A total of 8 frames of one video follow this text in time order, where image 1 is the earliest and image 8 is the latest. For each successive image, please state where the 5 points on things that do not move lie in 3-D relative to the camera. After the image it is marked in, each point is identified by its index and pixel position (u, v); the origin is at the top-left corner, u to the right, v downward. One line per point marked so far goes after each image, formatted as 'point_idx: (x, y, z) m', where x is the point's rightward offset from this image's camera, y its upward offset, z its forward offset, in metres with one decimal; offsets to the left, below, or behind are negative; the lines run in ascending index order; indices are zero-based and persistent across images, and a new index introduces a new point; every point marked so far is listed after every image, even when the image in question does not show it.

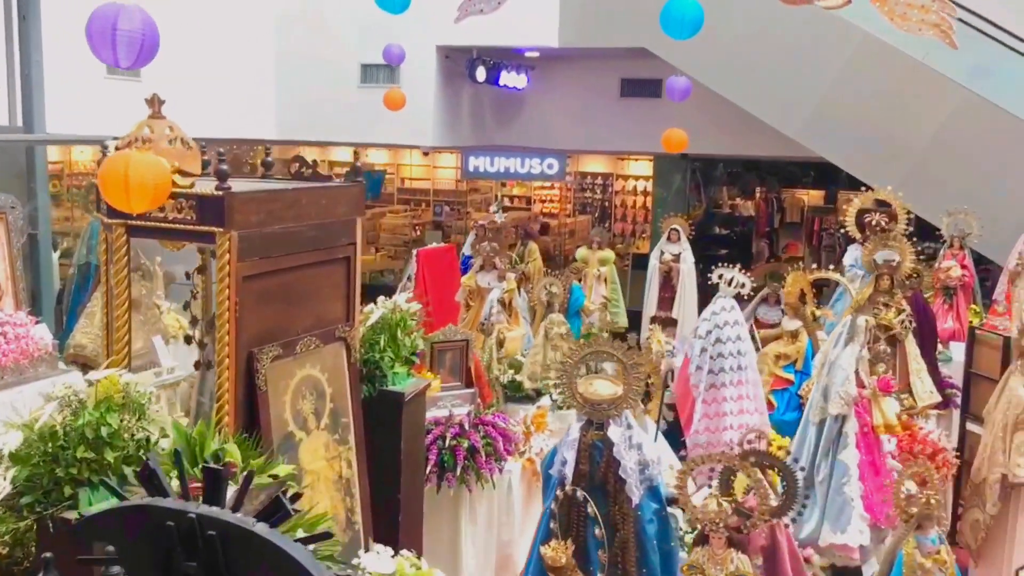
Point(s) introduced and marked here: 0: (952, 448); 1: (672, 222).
0: (+2.1, -0.8, +4.7) m
1: (+1.2, +0.5, +7.0) m
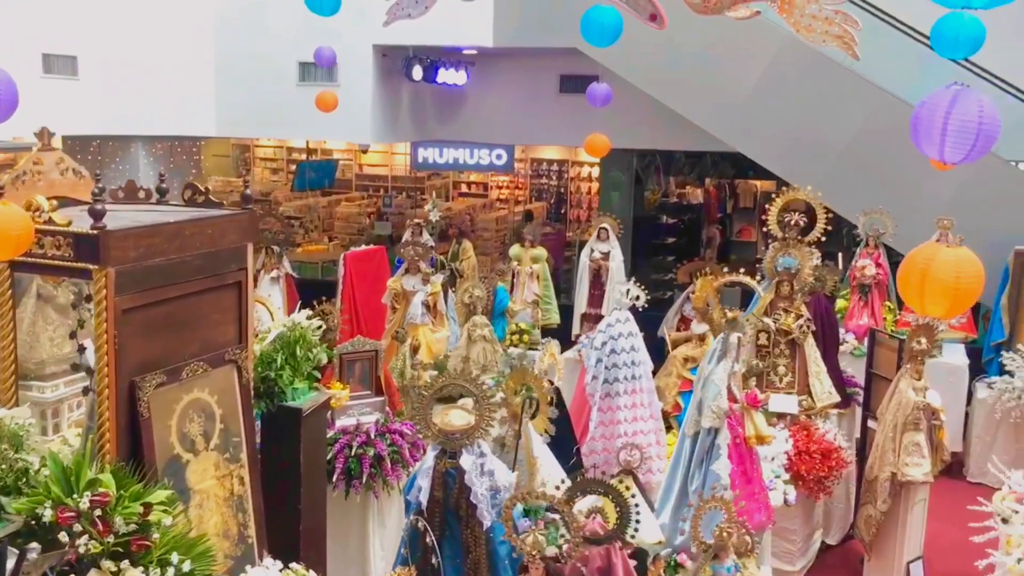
0: (+1.7, -0.8, +4.9) m
1: (+0.7, +0.5, +7.1) m
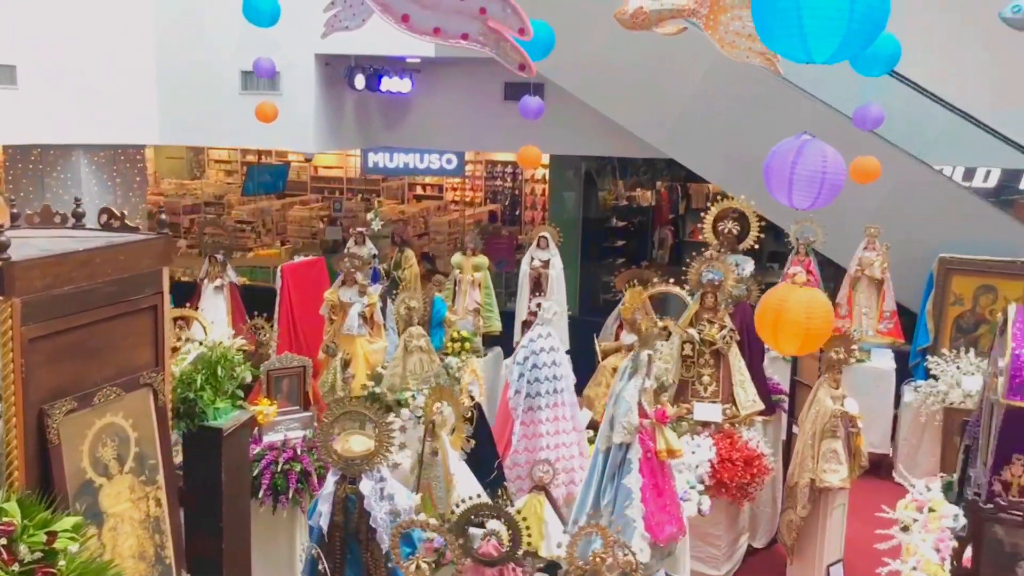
0: (+1.3, -0.9, +5.0) m
1: (+0.2, +0.4, +7.2) m
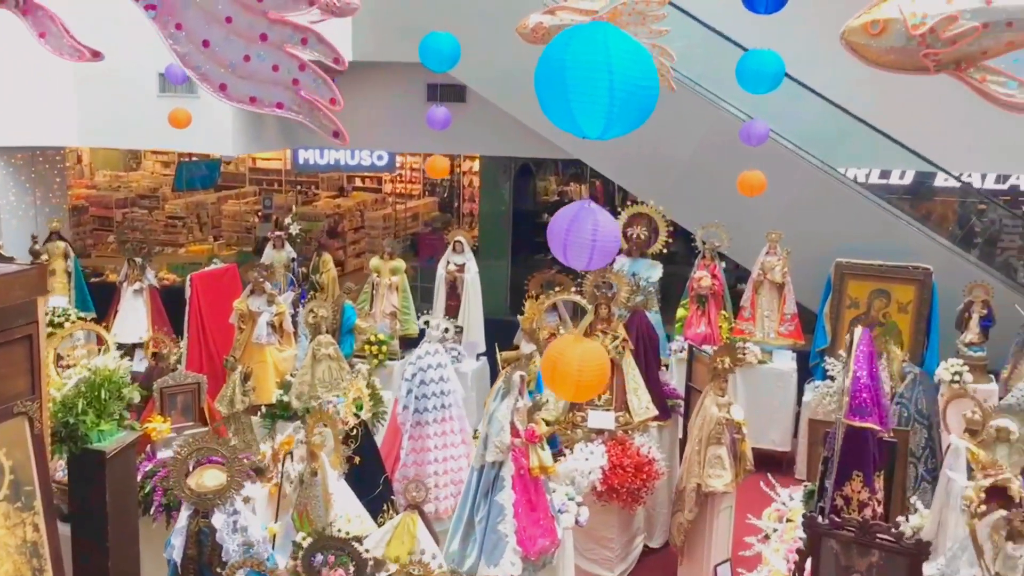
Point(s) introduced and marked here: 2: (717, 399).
0: (+0.8, -0.9, +5.2) m
1: (-0.4, +0.4, +7.3) m
2: (+1.1, -0.6, +5.0) m
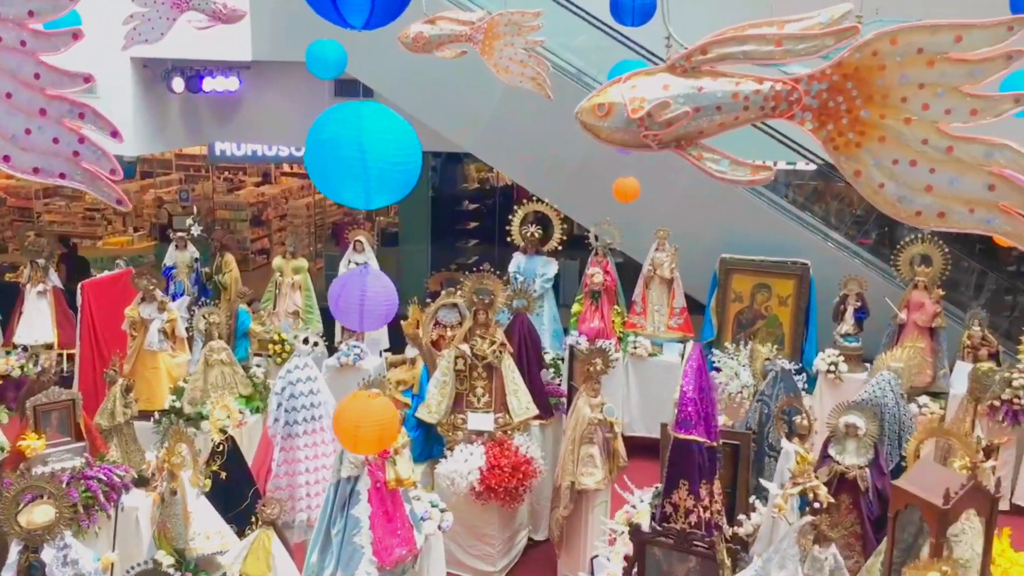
0: (+0.1, -1.0, +5.4) m
1: (-1.2, +0.4, +7.4) m
2: (+0.4, -0.6, +5.2) m
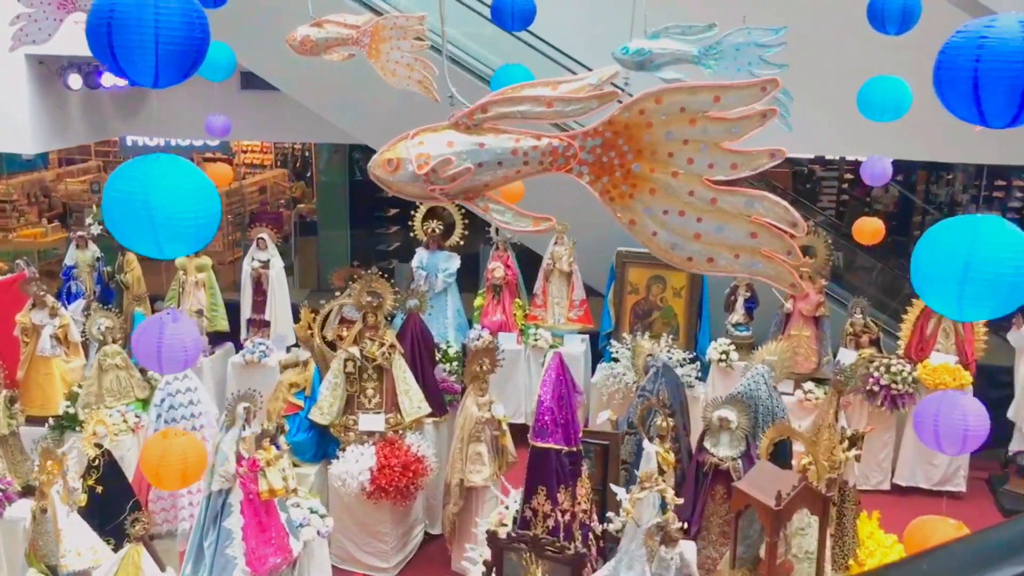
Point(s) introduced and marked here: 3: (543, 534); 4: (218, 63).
0: (-0.5, -1.0, +5.5) m
1: (-2.0, +0.4, +7.4) m
2: (-0.2, -0.6, +5.3) m
3: (+0.1, -0.9, +3.6) m
4: (-1.9, +1.4, +6.1) m
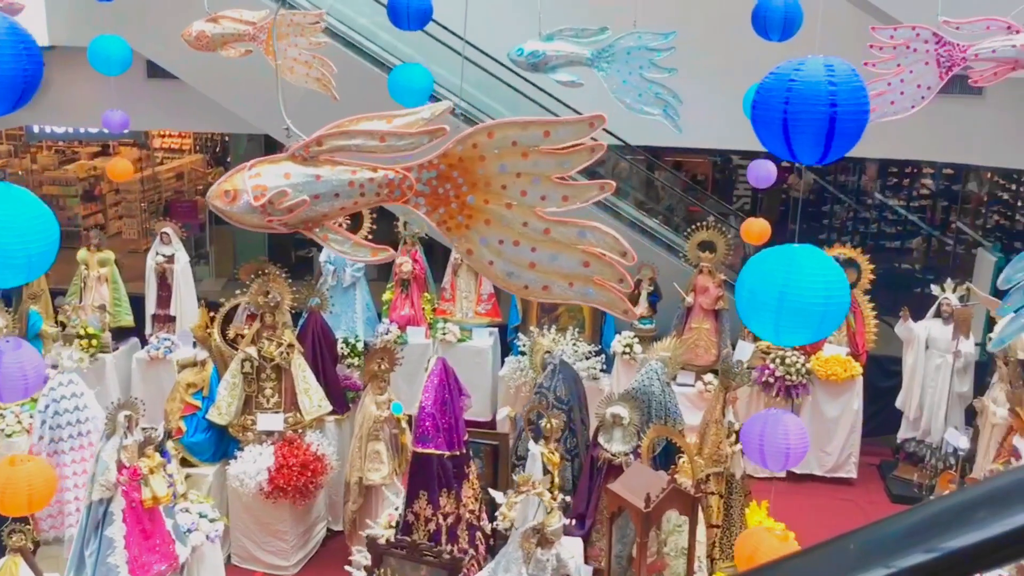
0: (-1.1, -1.0, +5.5) m
1: (-2.7, +0.5, +7.3) m
2: (-0.8, -0.6, +5.3) m
3: (-0.3, -1.0, +3.7) m
4: (-2.5, +1.4, +6.0) m
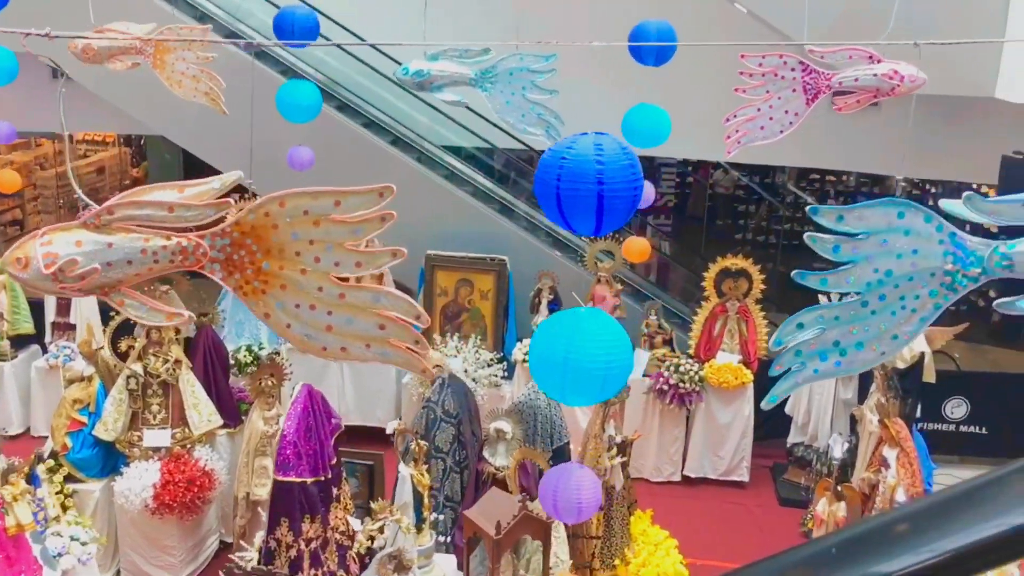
0: (-1.7, -1.1, +5.6) m
1: (-3.4, +0.4, +7.2) m
2: (-1.4, -0.7, +5.4) m
3: (-0.9, -1.1, +3.7) m
4: (-3.1, +1.4, +5.9) m
